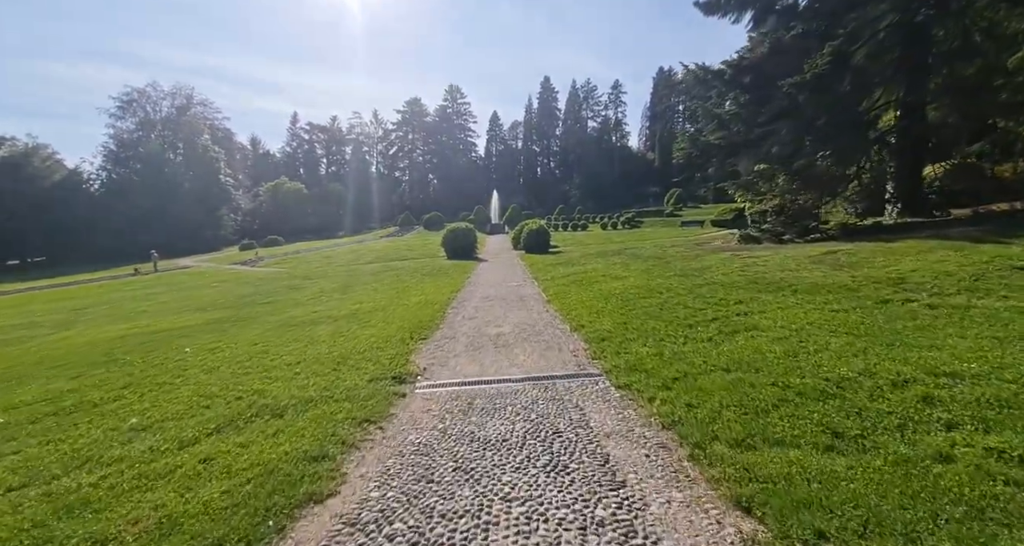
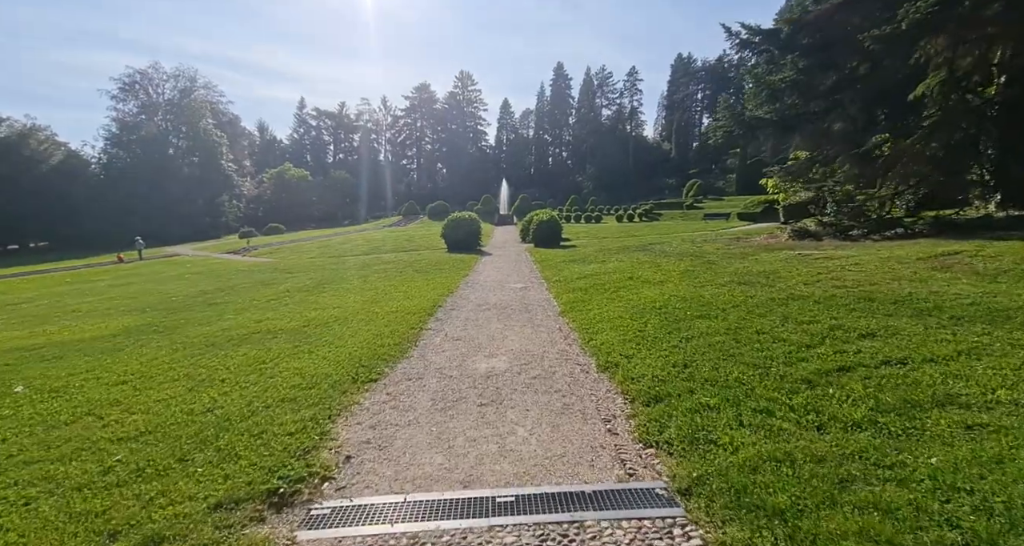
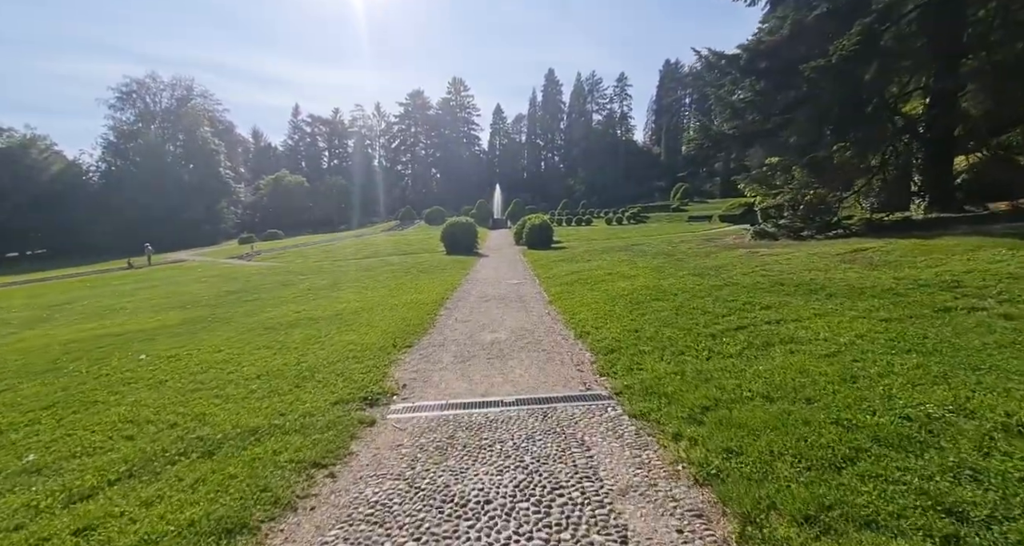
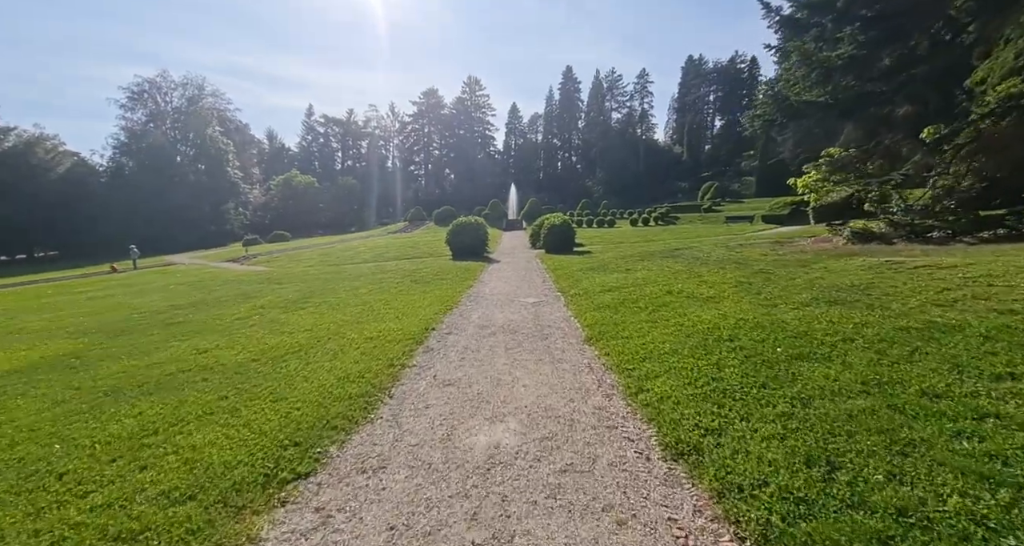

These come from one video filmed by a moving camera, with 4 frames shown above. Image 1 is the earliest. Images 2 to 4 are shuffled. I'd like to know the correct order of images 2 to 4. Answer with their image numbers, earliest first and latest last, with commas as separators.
3, 2, 4
